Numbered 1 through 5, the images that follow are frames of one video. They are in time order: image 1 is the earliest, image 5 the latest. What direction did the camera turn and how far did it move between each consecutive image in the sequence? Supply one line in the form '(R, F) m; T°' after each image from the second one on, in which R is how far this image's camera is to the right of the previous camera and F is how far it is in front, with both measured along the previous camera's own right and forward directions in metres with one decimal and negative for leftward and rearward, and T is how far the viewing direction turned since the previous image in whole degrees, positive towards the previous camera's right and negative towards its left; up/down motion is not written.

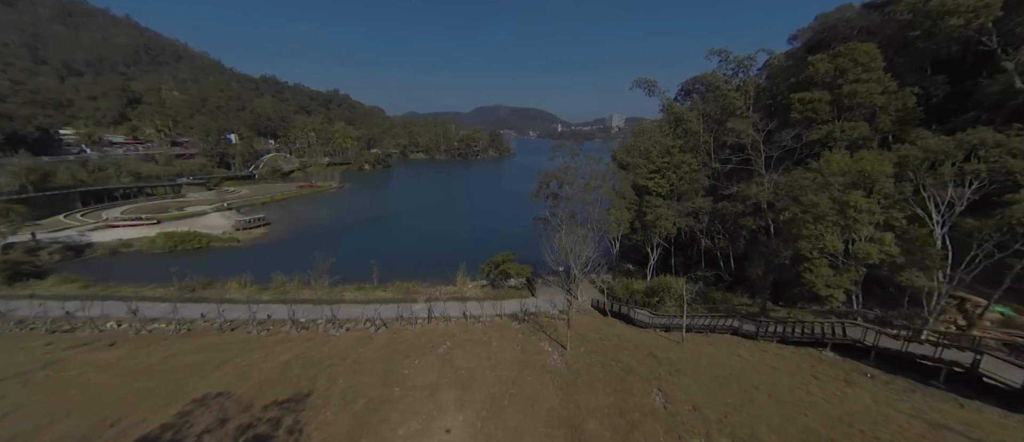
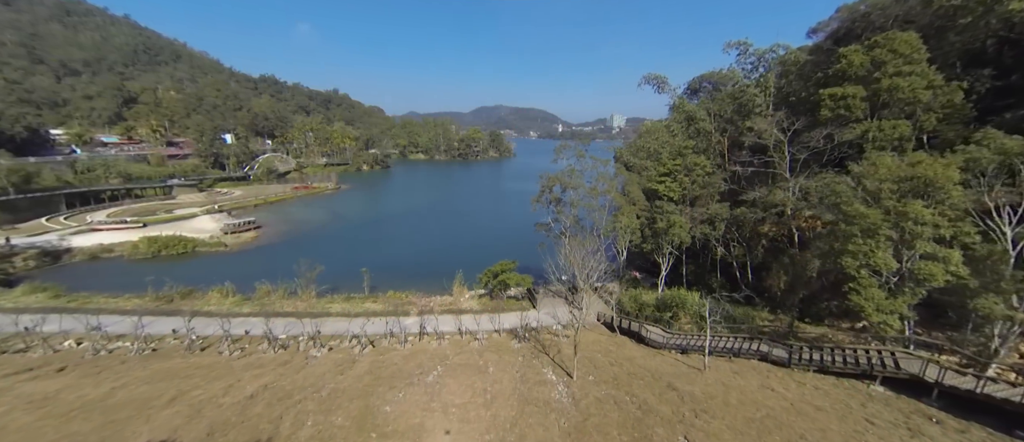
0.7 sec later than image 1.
(0.0, +1.4) m; 0°
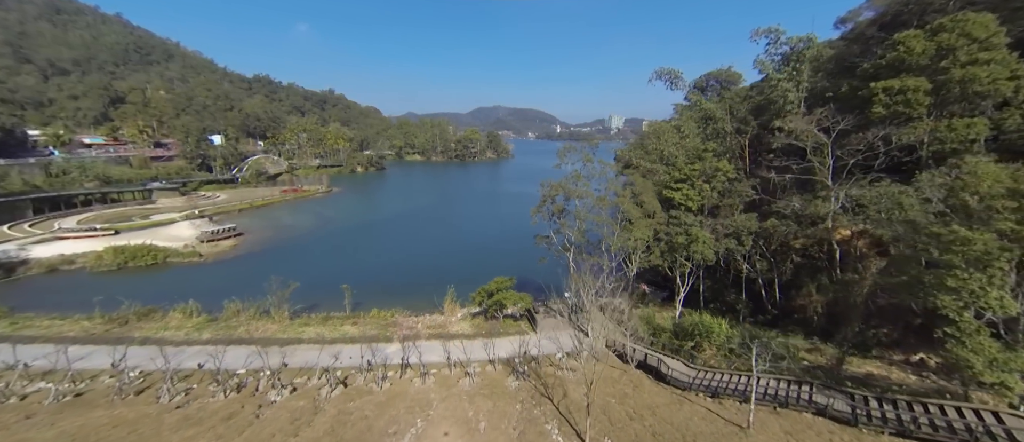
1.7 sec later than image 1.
(+0.1, +2.0) m; 0°
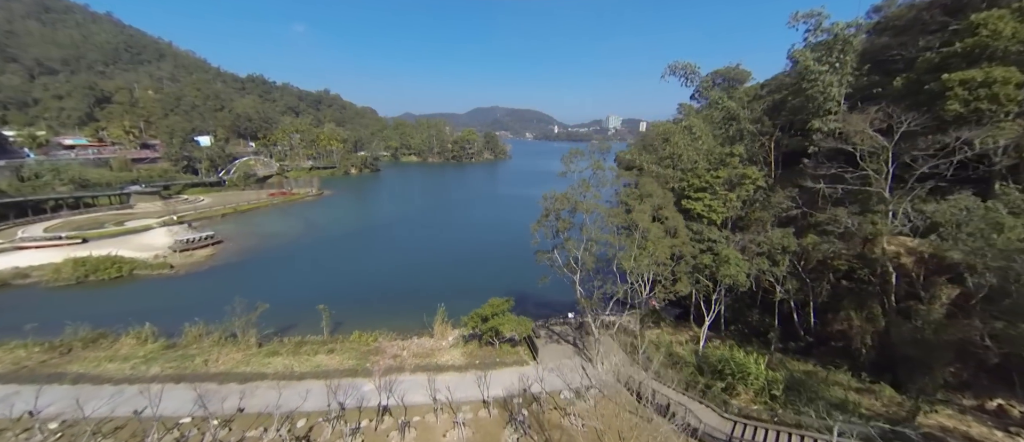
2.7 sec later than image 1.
(0.0, +2.0) m; 0°
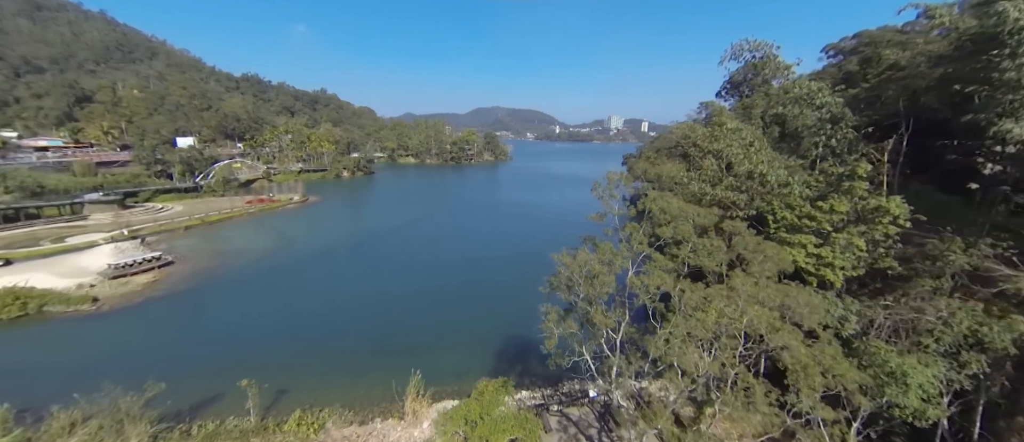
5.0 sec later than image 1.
(+0.1, +4.7) m; 0°
